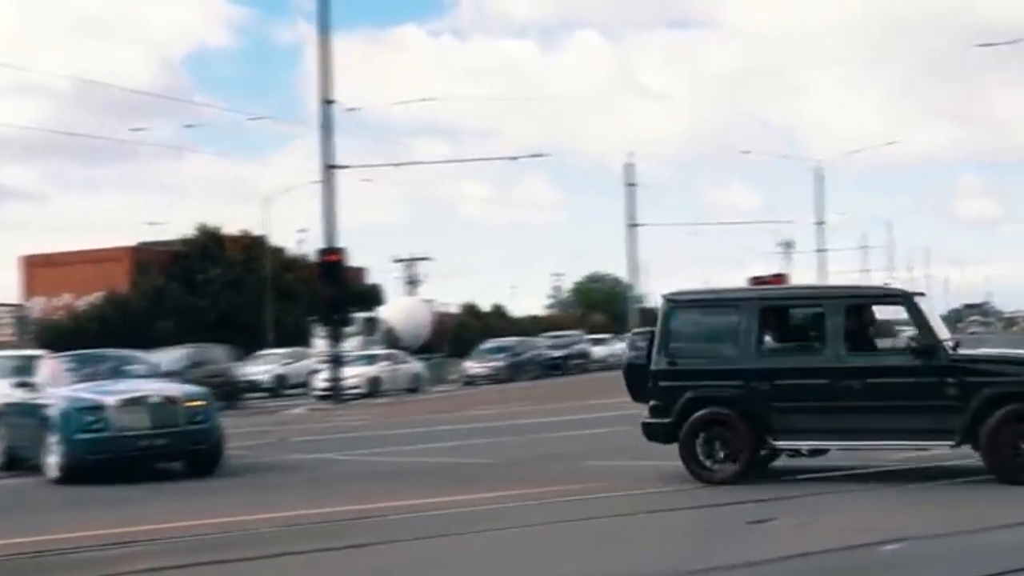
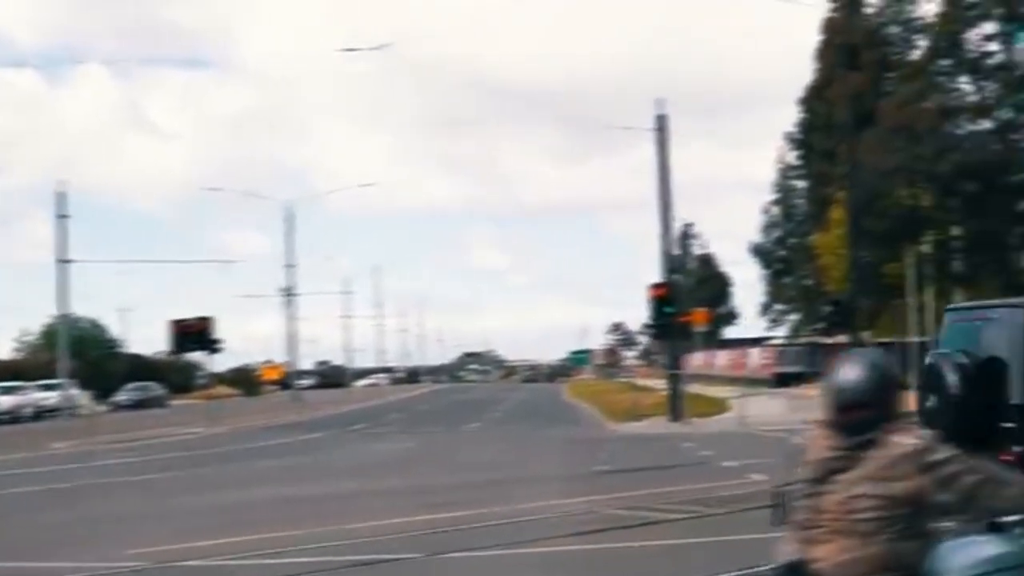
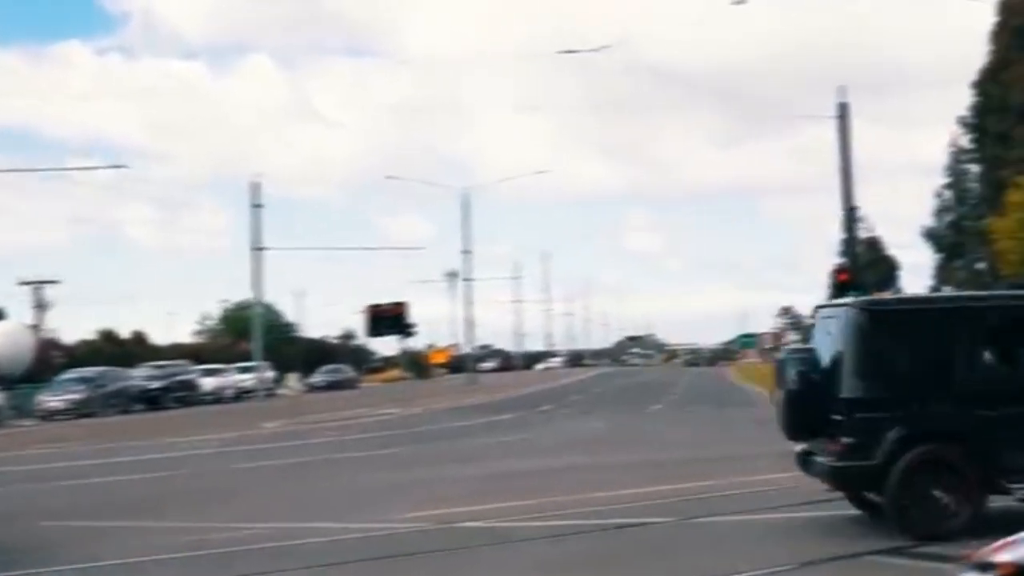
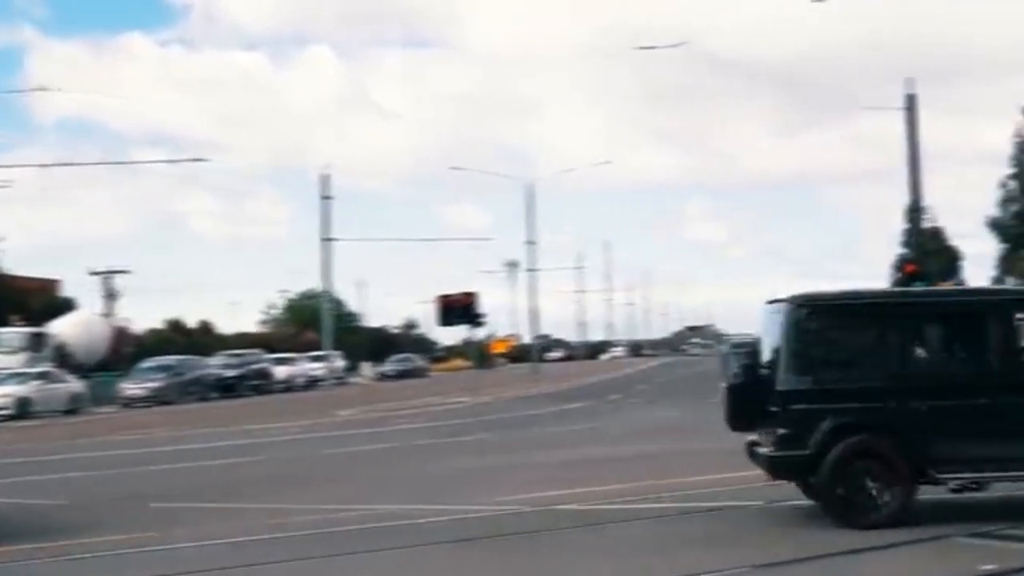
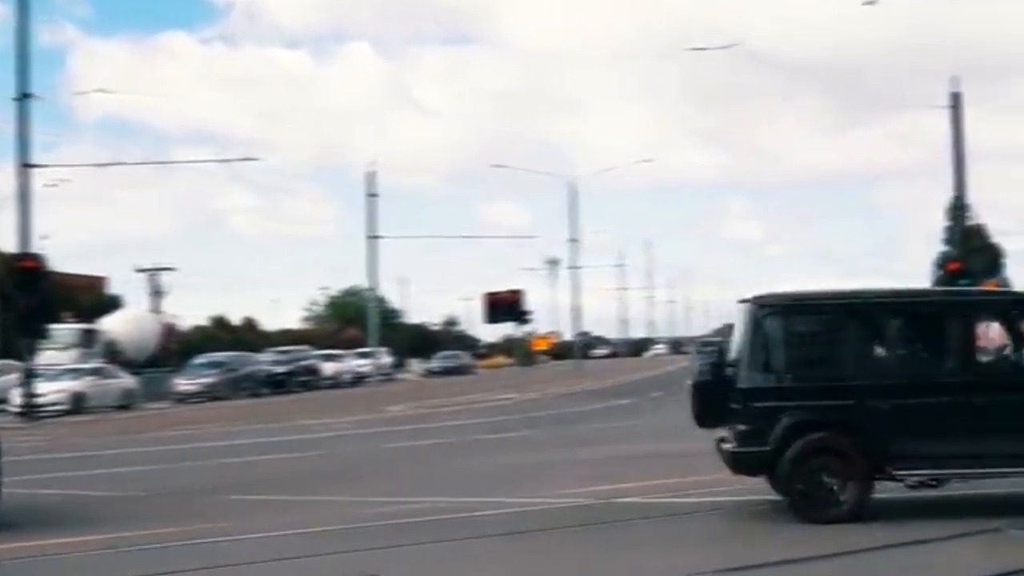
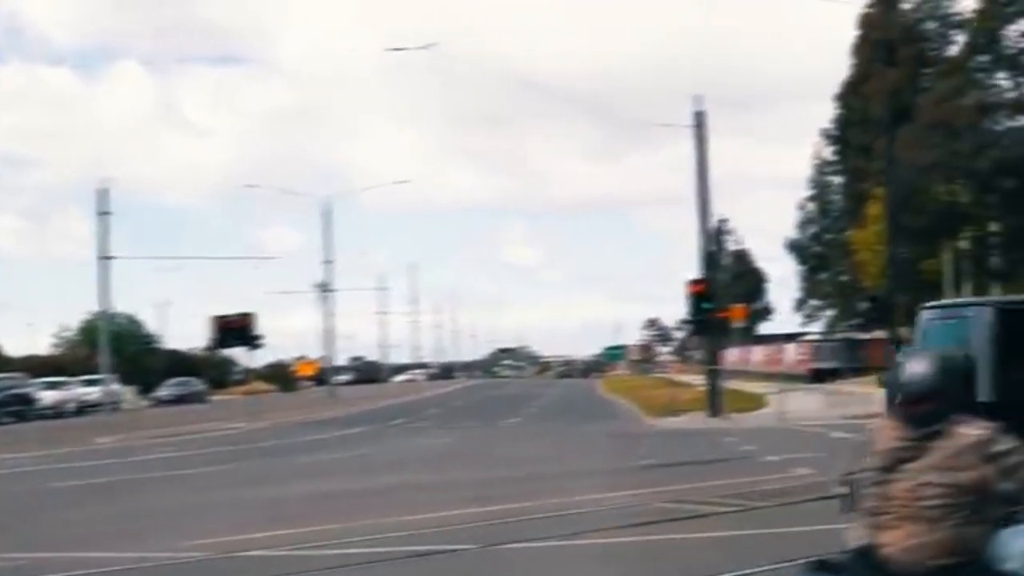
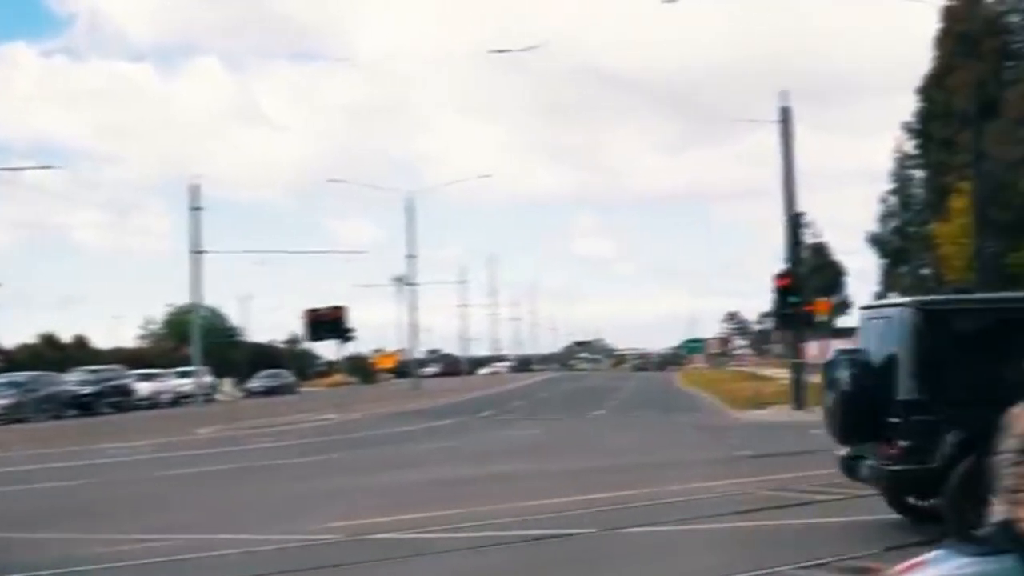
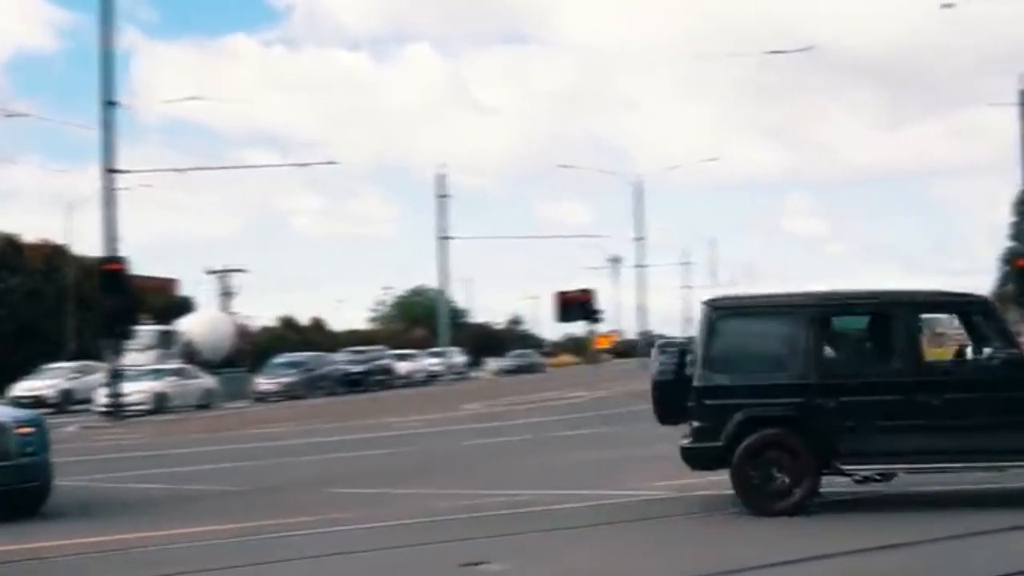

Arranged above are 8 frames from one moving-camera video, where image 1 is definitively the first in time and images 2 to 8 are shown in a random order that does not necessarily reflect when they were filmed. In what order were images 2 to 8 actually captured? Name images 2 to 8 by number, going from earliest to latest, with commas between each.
8, 5, 4, 3, 7, 6, 2
